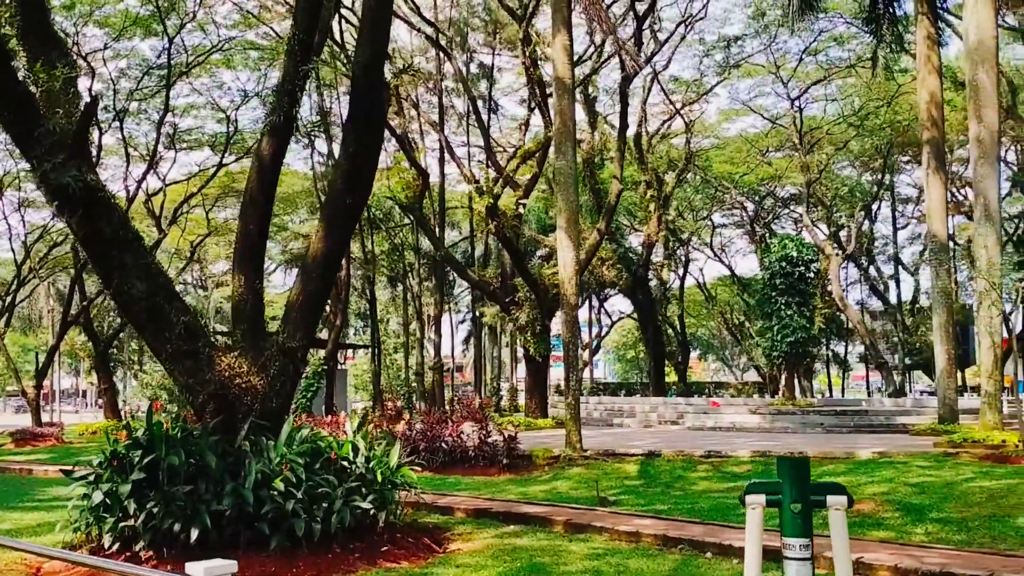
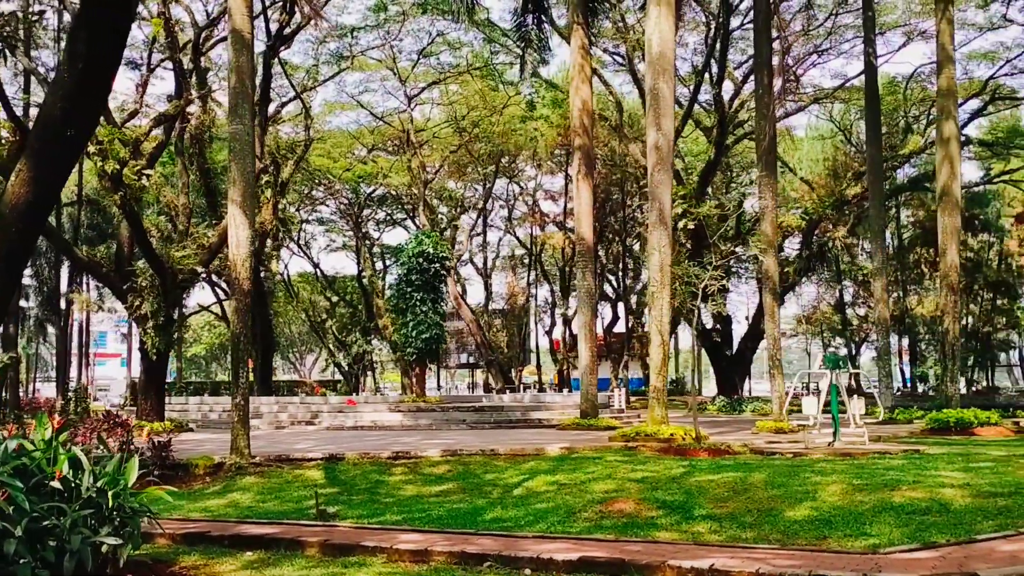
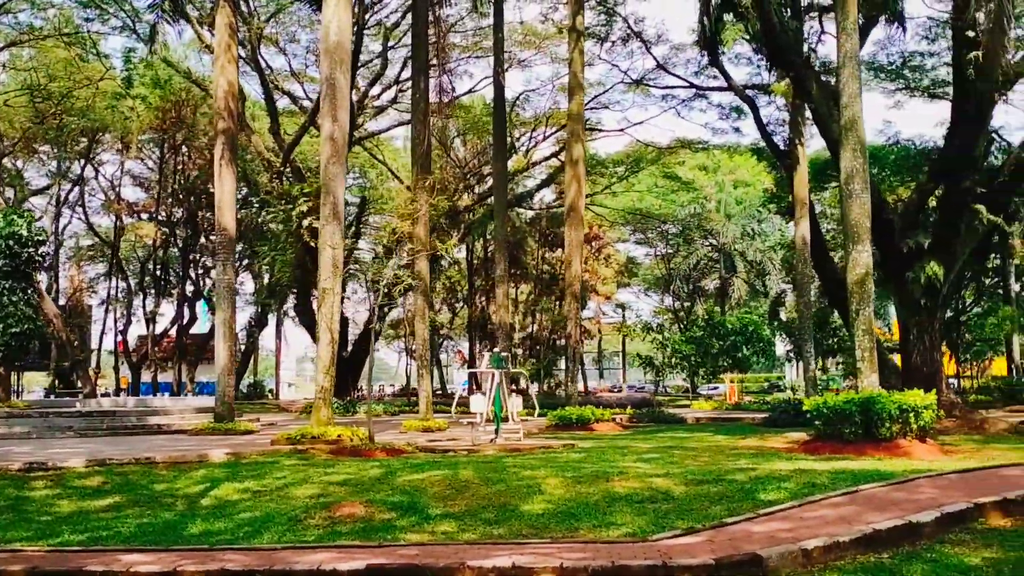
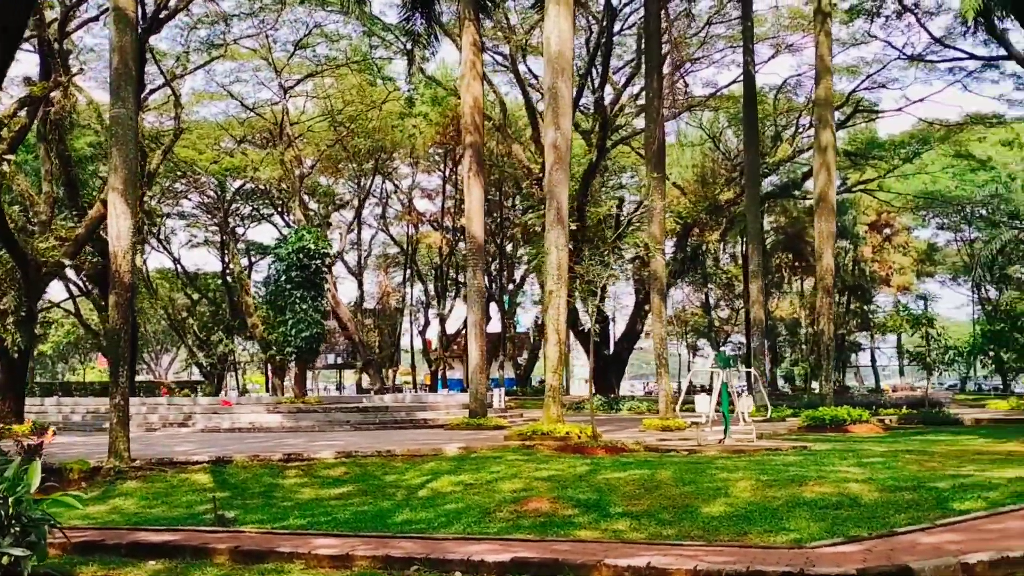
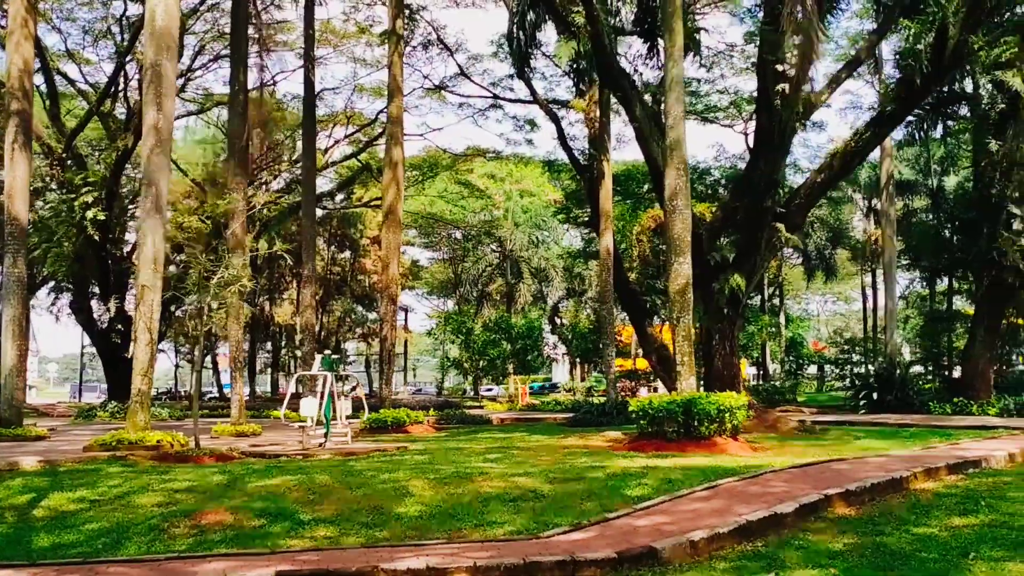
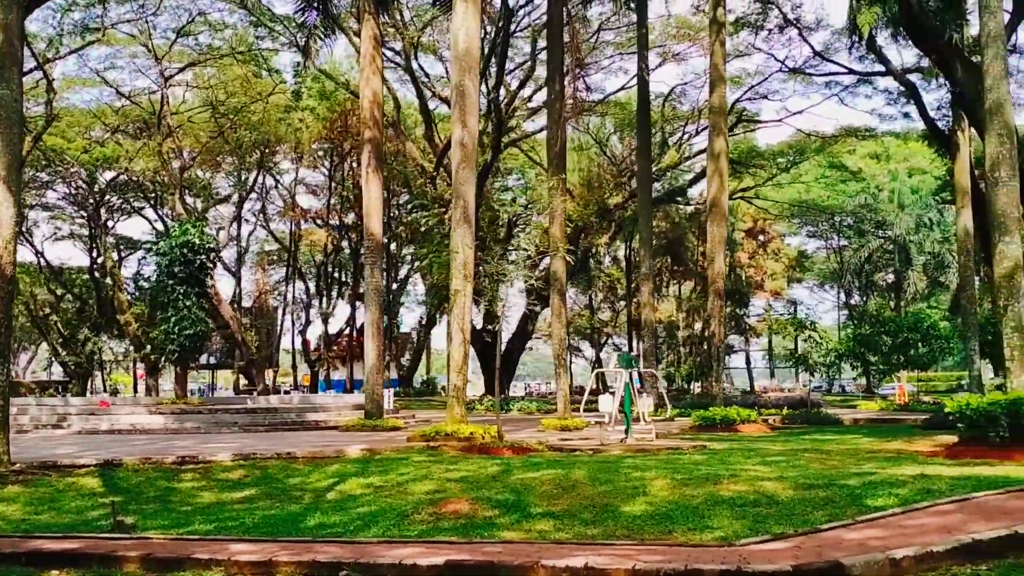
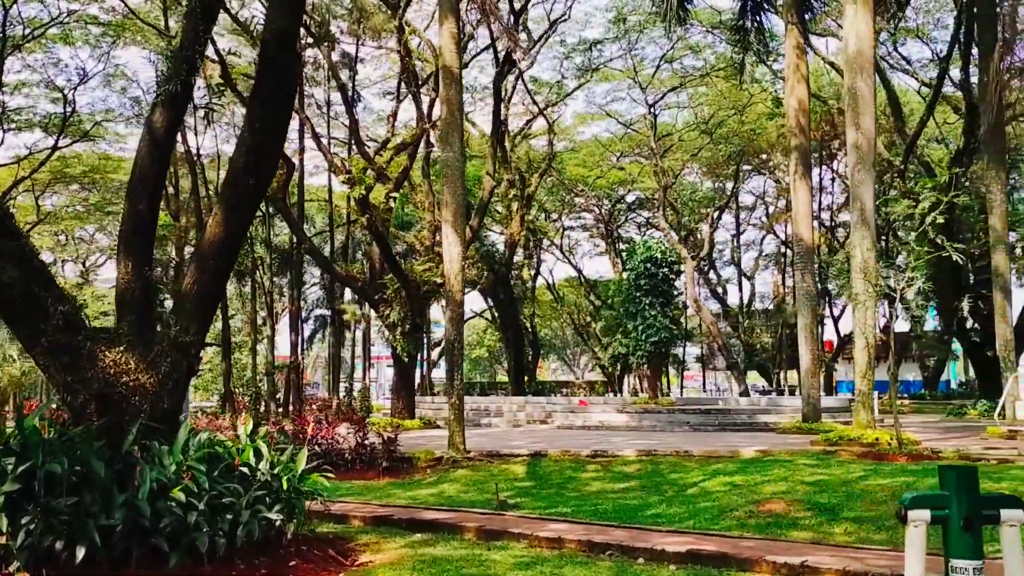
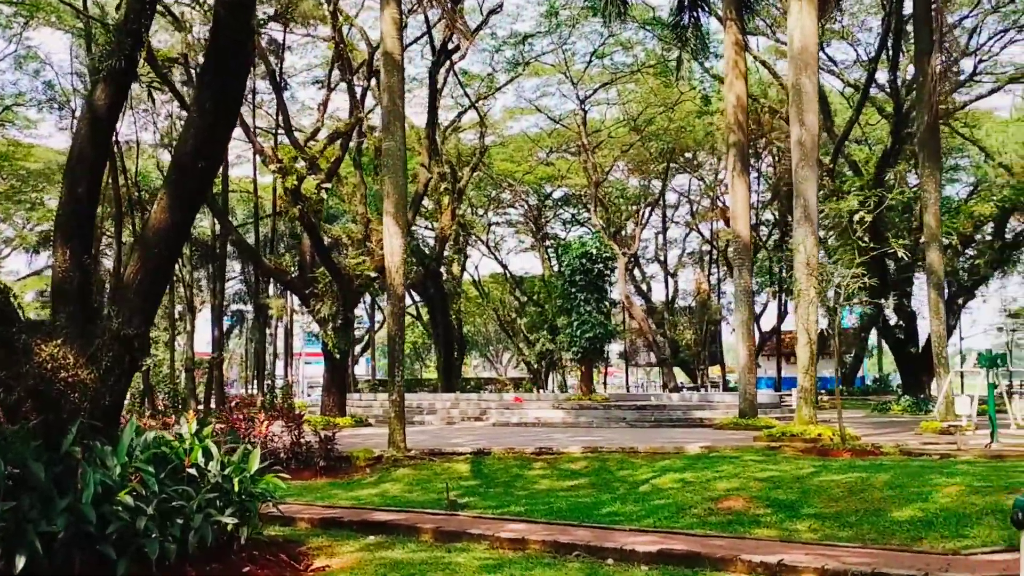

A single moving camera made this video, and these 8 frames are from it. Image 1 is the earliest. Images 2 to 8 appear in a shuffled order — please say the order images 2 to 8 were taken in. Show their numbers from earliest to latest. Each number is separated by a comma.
7, 8, 2, 4, 6, 3, 5
